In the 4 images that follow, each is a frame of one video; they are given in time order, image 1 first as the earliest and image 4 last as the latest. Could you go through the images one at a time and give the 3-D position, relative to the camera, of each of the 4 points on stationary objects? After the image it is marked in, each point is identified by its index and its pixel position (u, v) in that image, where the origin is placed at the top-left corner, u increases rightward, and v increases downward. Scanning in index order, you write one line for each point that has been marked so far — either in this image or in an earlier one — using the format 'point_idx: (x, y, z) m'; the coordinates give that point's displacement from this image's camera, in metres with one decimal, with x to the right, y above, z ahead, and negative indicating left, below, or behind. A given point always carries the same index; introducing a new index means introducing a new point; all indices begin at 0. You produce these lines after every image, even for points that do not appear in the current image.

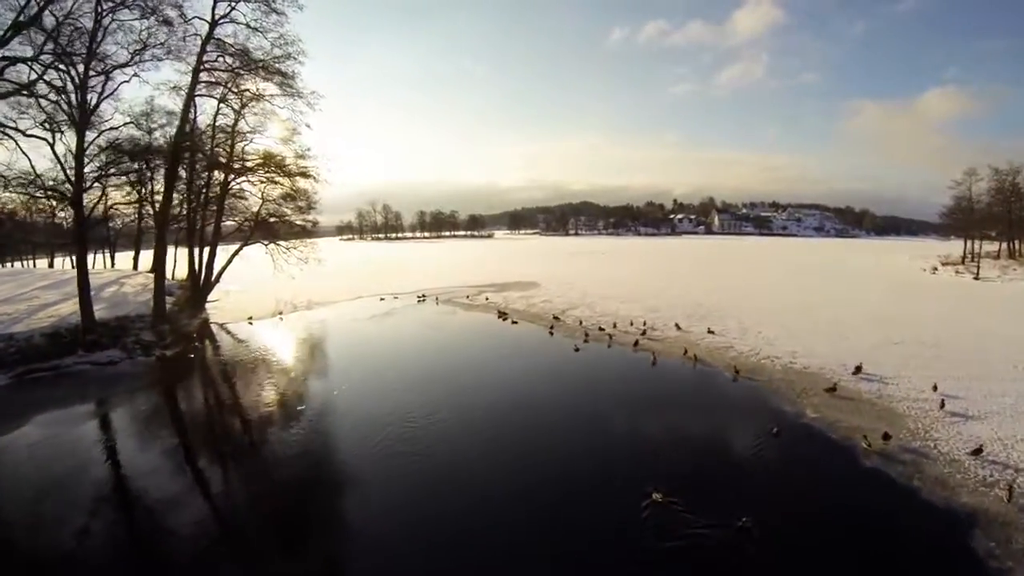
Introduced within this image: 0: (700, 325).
0: (+6.2, -1.2, +17.6) m
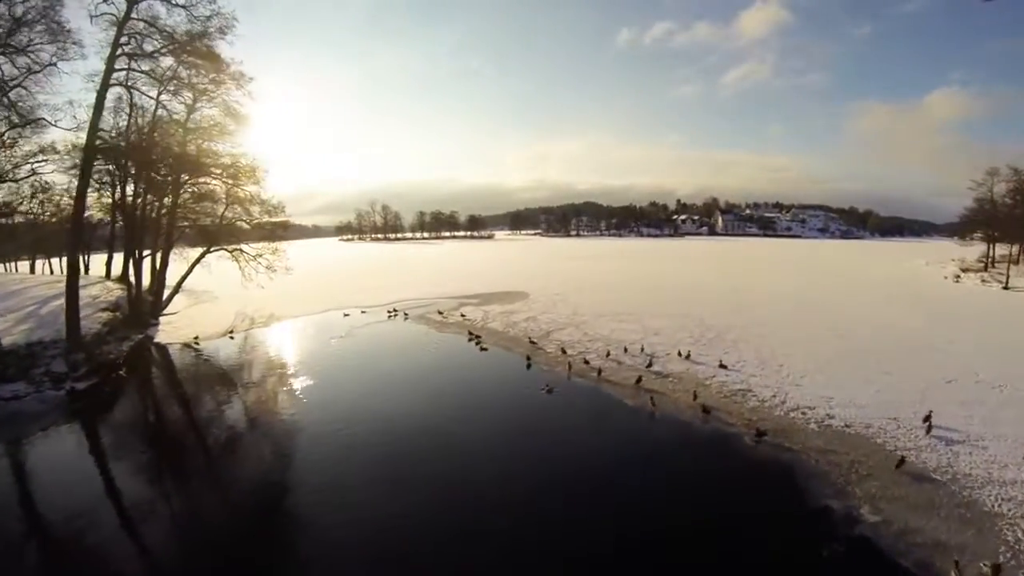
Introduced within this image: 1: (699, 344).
0: (+5.6, -1.7, +15.1) m
1: (+5.1, -1.6, +14.7) m
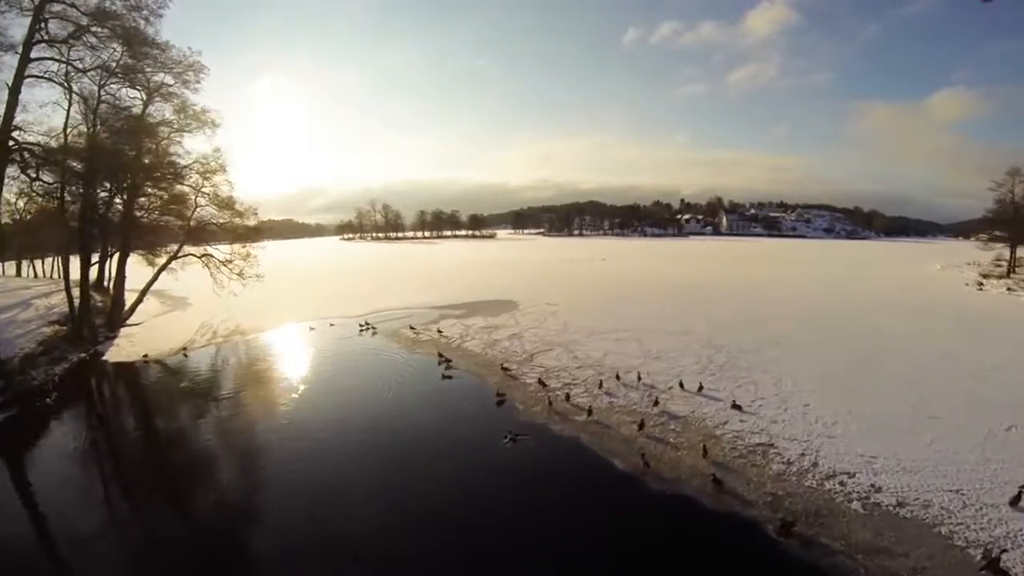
0: (+5.0, -2.1, +13.2) m
1: (+4.6, -2.0, +12.8) m
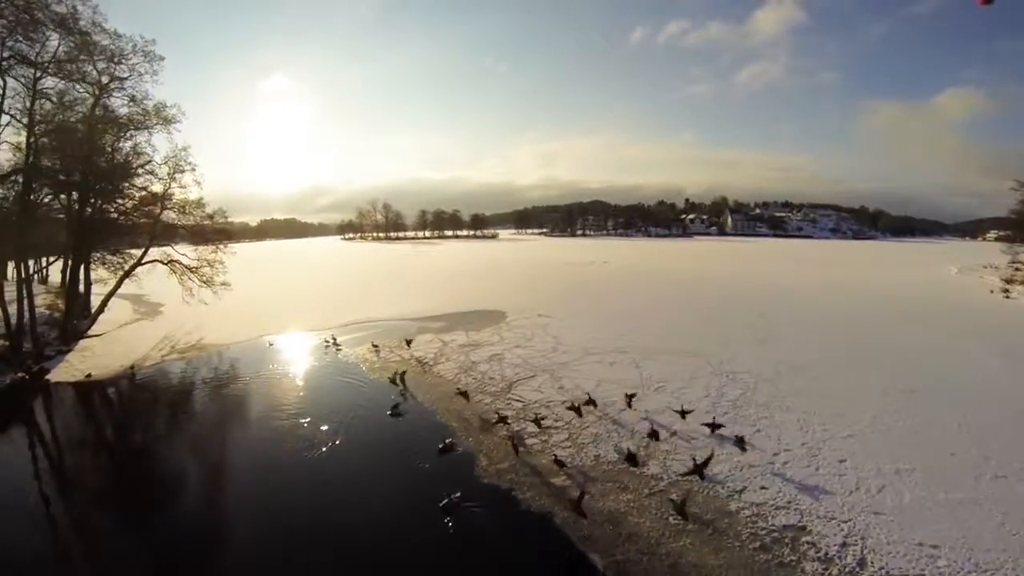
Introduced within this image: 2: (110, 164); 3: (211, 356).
0: (+4.5, -2.5, +11.3) m
1: (+4.0, -2.4, +10.9) m
2: (-14.1, +4.5, +19.0) m
3: (-11.4, -2.5, +20.1) m
